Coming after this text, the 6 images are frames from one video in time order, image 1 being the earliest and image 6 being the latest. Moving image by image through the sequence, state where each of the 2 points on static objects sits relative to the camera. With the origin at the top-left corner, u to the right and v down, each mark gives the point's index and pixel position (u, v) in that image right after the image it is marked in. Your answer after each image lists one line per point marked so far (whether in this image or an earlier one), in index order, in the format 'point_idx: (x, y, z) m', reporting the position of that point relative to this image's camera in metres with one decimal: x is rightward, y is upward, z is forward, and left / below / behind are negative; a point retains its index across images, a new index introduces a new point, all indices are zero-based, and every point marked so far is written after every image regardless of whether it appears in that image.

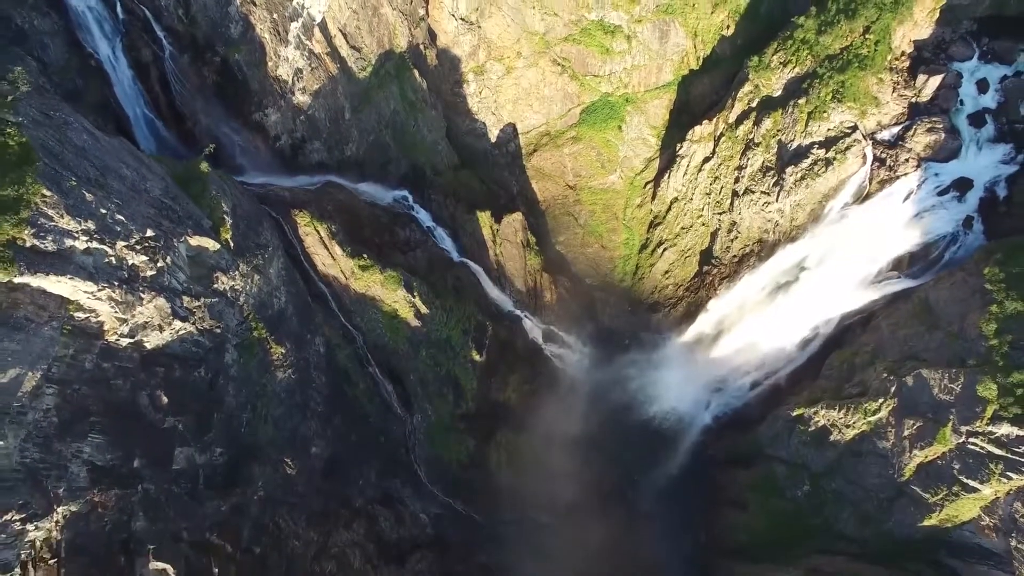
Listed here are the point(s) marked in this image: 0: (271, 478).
0: (-5.8, -4.3, +15.2) m
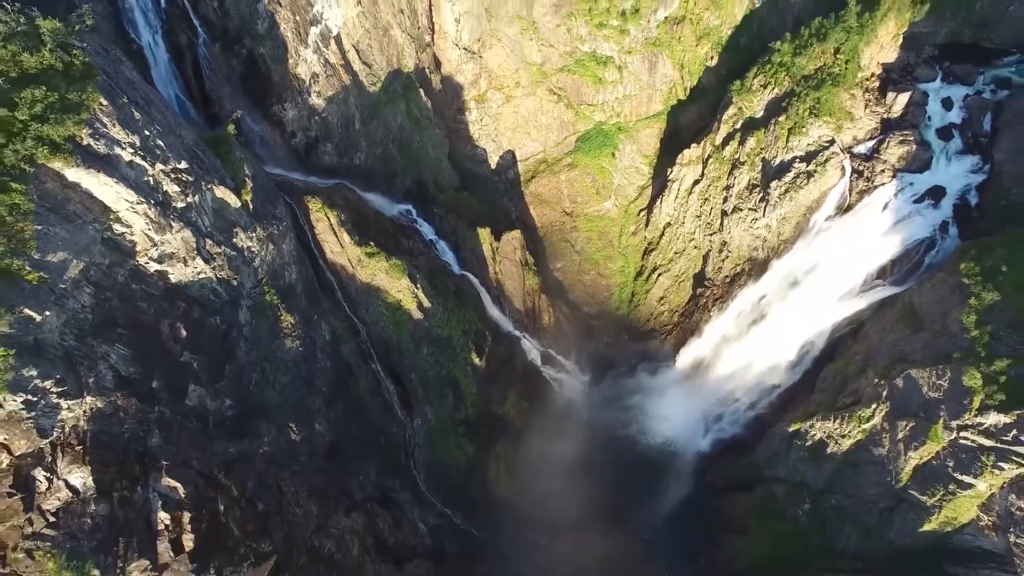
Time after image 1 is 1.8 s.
0: (-5.9, -3.7, +15.6) m
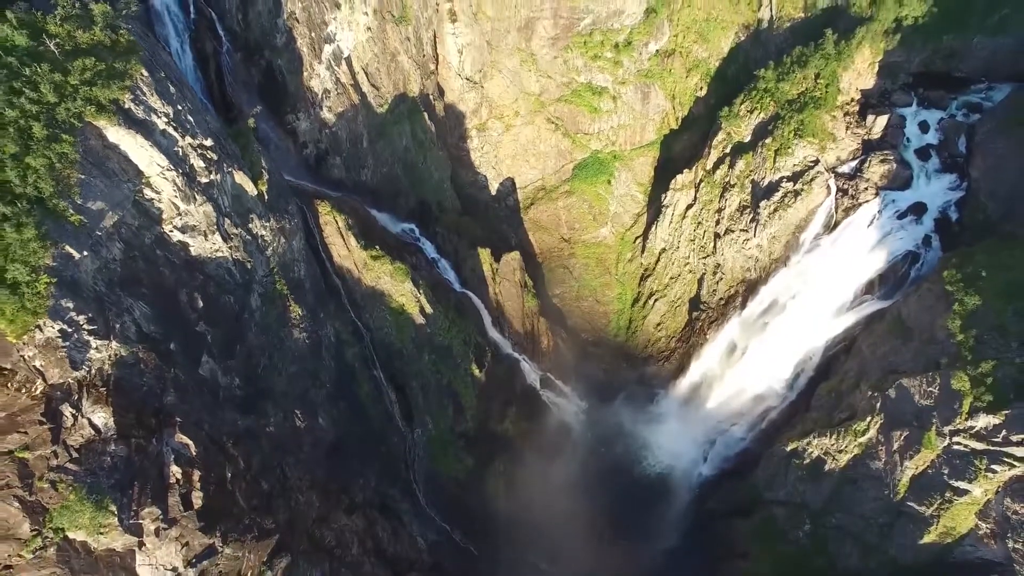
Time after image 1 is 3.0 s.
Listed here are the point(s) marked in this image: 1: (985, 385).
0: (-5.9, -3.5, +16.0) m
1: (+14.4, -3.0, +18.9) m
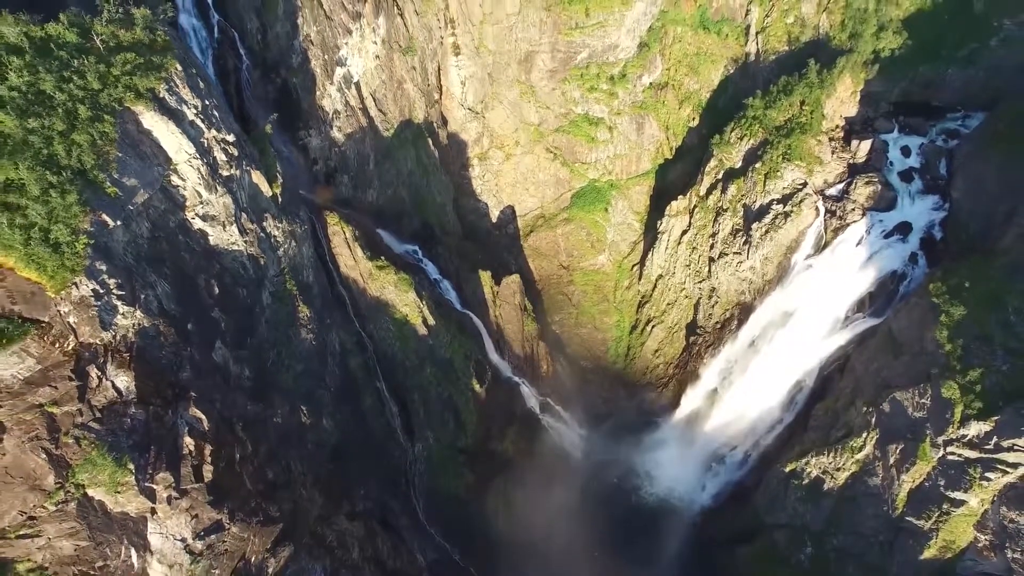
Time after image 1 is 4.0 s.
0: (-5.9, -3.6, +16.4) m
1: (+14.4, -3.3, +19.3) m
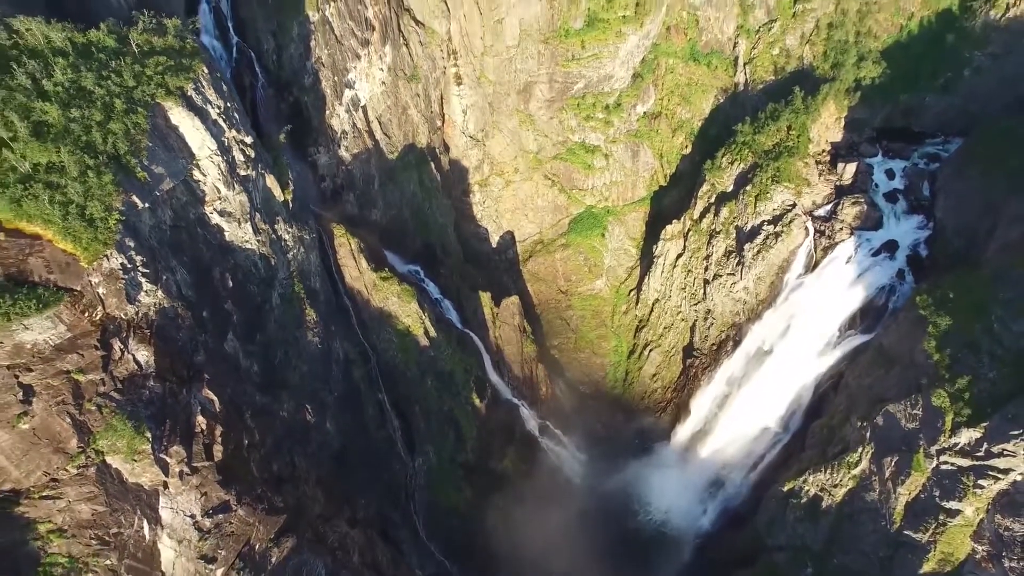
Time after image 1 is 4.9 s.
0: (-5.9, -3.7, +16.8) m
1: (+14.4, -3.6, +19.8) m
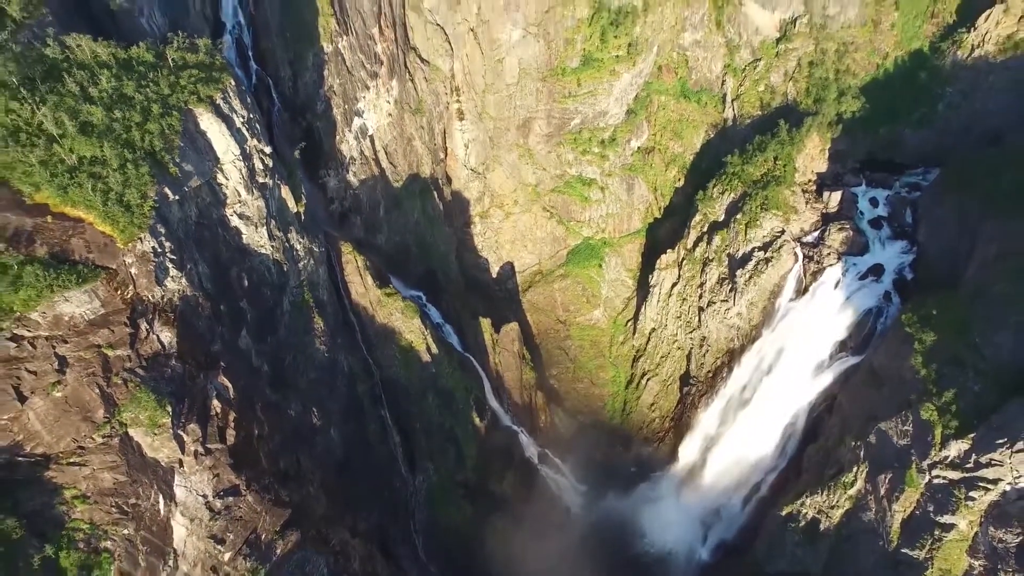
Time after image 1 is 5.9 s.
0: (-5.9, -4.0, +17.4) m
1: (+14.4, -4.1, +20.3) m
